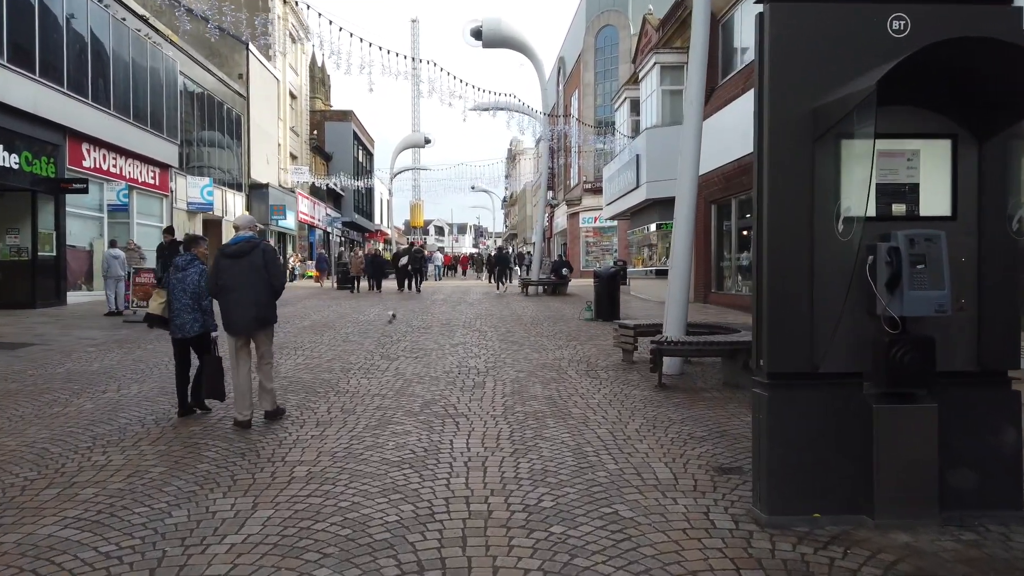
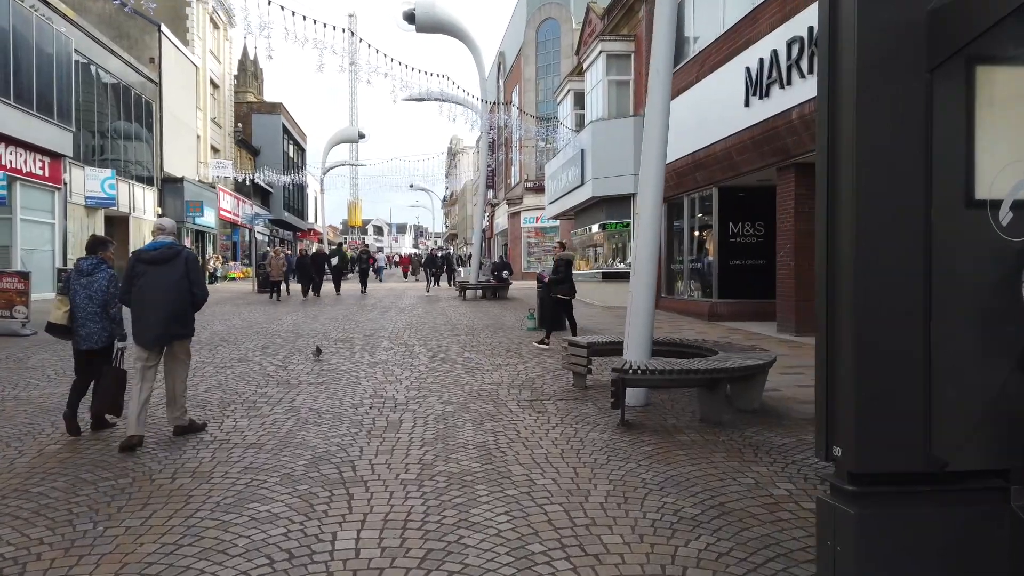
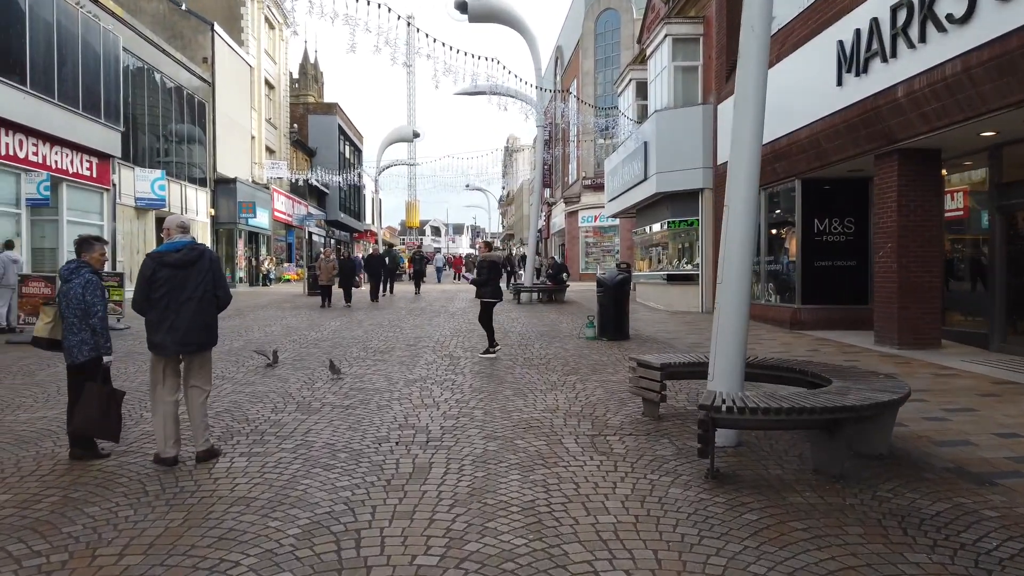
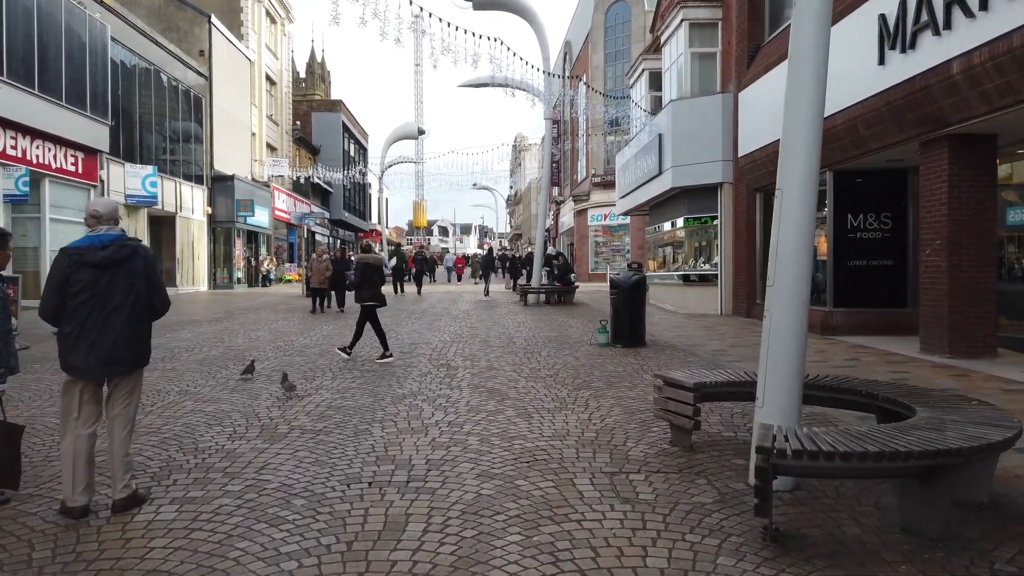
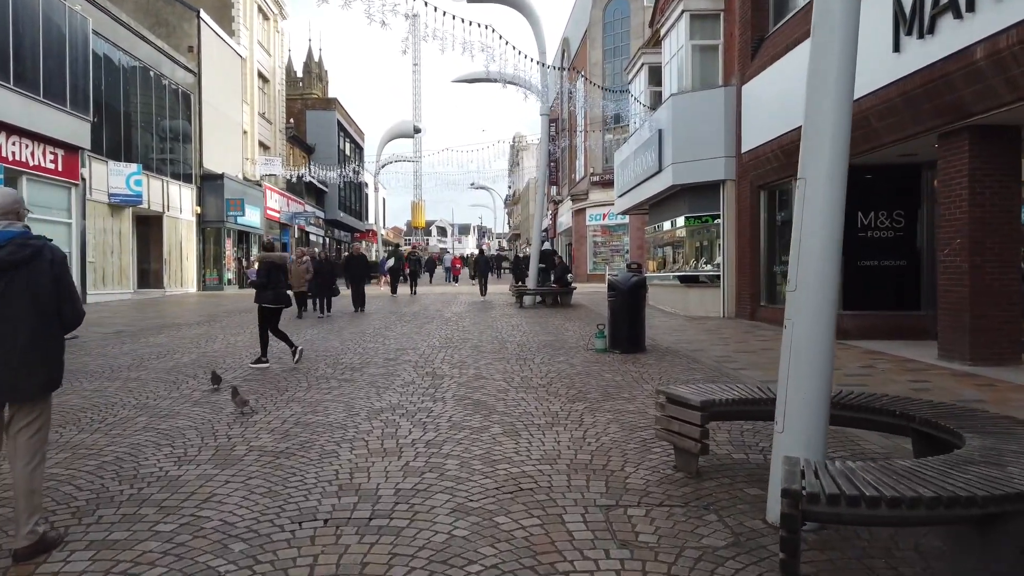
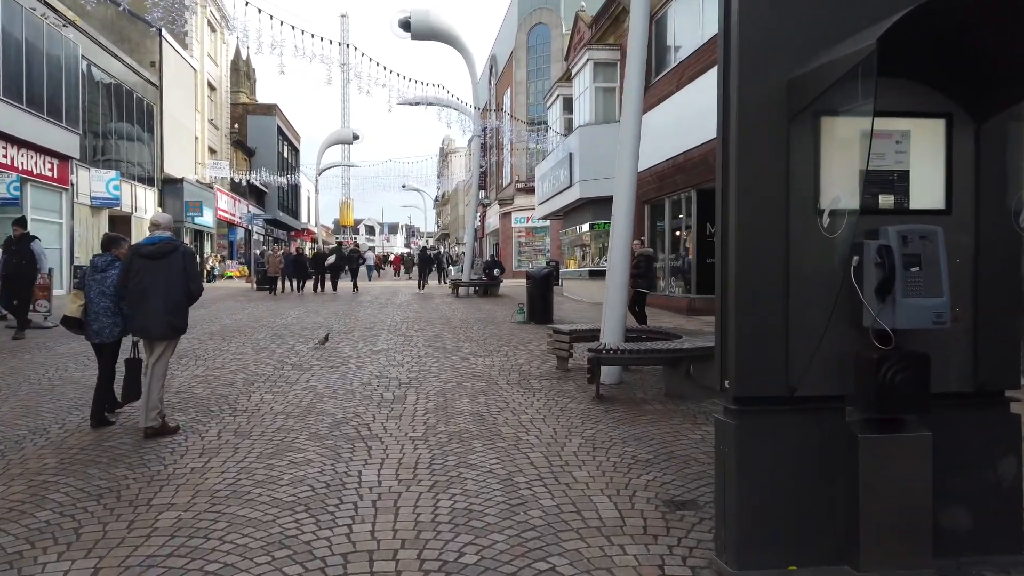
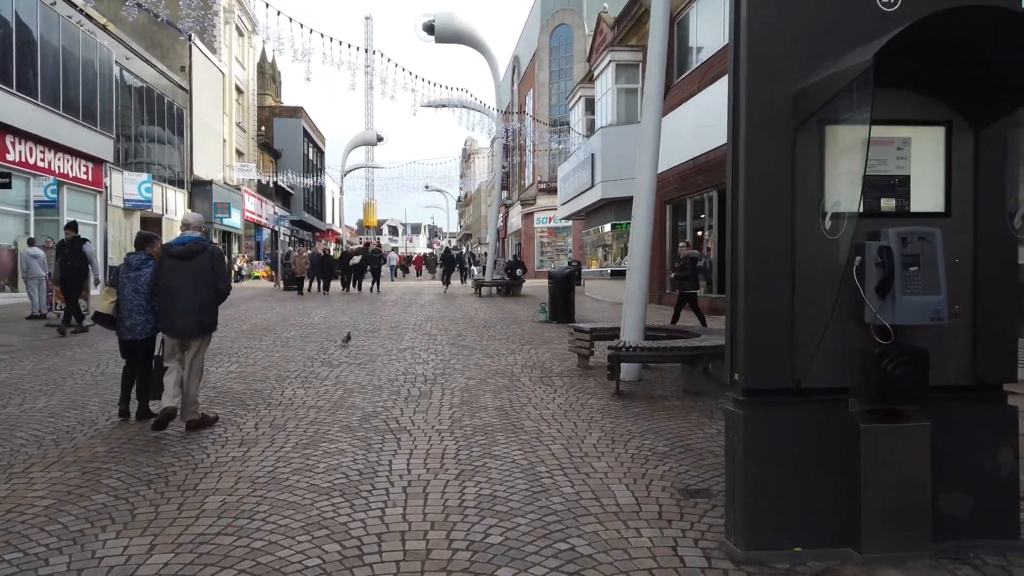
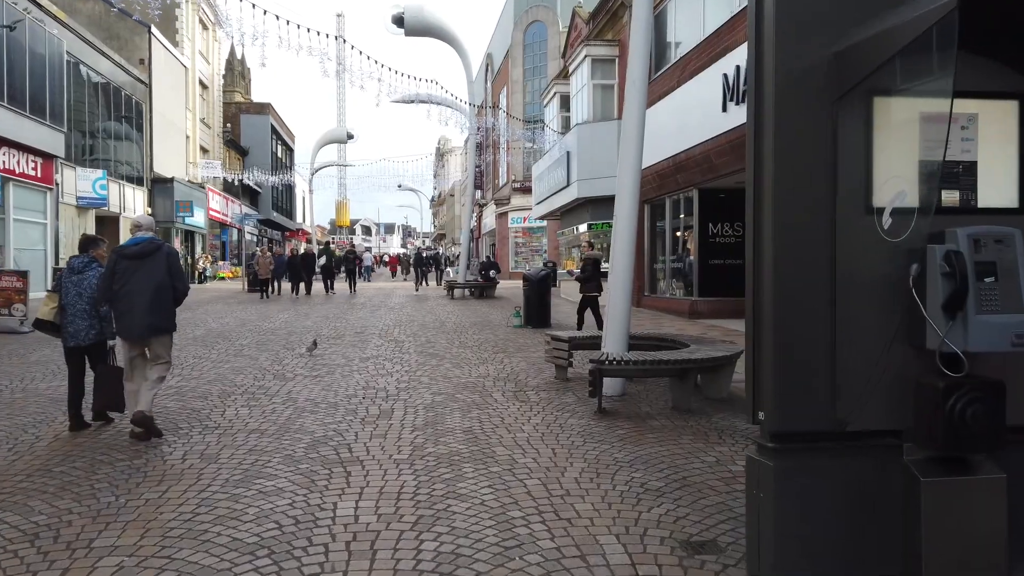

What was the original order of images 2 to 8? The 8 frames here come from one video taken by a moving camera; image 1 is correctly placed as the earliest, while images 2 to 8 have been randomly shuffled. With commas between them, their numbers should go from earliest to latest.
7, 6, 8, 2, 3, 4, 5
